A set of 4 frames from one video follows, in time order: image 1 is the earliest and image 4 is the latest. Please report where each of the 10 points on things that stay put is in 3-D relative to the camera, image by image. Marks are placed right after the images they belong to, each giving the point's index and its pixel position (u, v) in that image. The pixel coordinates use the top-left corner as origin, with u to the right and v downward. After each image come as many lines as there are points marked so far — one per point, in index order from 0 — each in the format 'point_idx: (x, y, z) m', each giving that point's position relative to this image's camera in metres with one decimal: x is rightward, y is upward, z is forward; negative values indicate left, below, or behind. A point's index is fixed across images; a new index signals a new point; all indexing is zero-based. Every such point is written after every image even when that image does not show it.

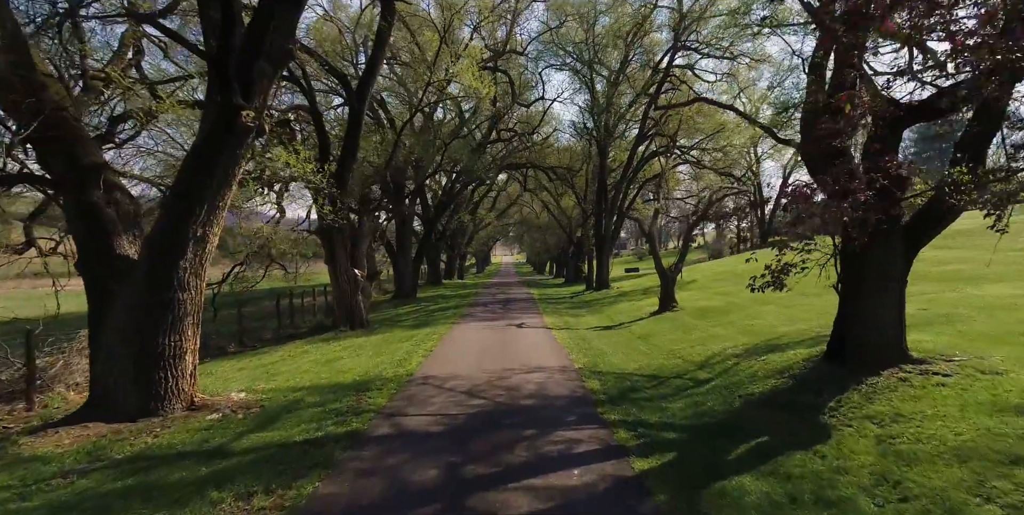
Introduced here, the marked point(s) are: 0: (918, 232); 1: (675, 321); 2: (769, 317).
0: (+4.6, +0.3, +7.2) m
1: (+4.0, -1.6, +15.5) m
2: (+5.4, -1.3, +13.3) m
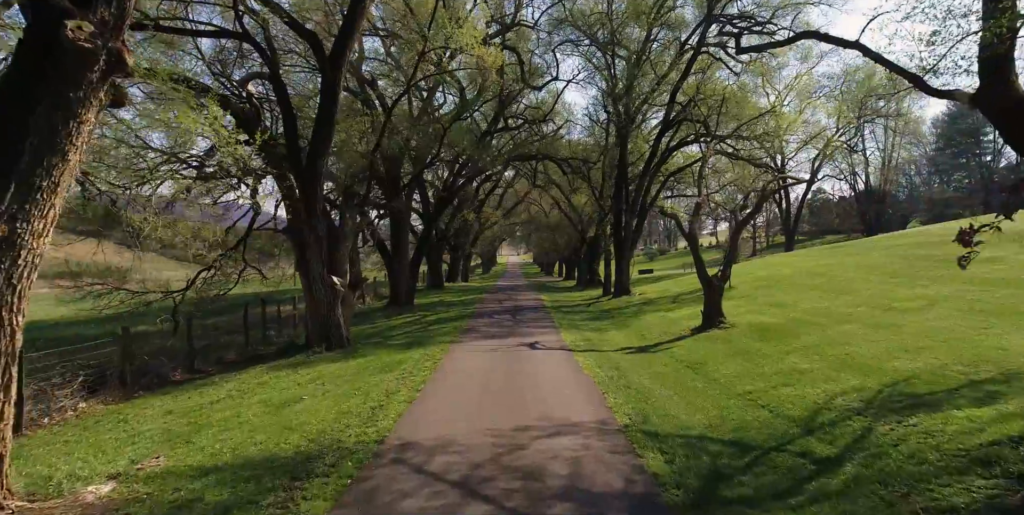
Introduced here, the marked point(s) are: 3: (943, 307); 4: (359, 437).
0: (+4.7, +0.2, +4.0) m
1: (+4.2, -1.7, +12.4) m
2: (+5.7, -1.4, +10.1) m
3: (+8.4, -1.0, +12.4) m
4: (-1.7, -1.9, +6.9) m
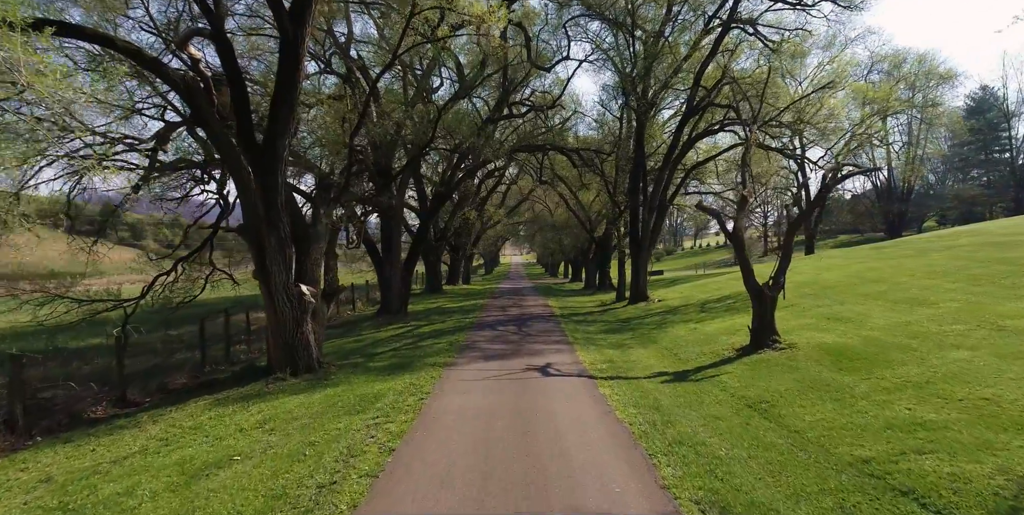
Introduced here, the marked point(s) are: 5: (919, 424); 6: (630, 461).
0: (+4.8, +0.1, +1.3) m
1: (+4.4, -1.8, +9.7) m
2: (+5.8, -1.4, +7.5) m
3: (+8.6, -1.1, +9.7) m
4: (-1.6, -2.0, +4.3) m
5: (+4.3, -1.7, +6.6) m
6: (+1.2, -2.0, +6.4) m
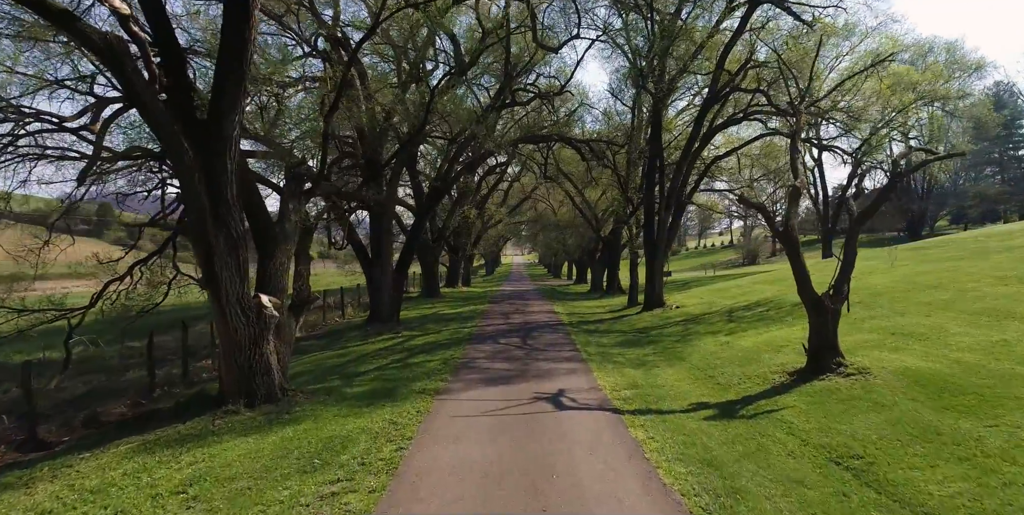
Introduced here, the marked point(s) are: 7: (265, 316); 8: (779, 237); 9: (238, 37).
0: (+4.9, 0.0, -0.9) m
1: (+4.5, -1.8, +7.5) m
2: (+5.8, -1.5, +5.2) m
3: (+8.6, -1.2, +7.5) m
4: (-1.5, -2.1, +2.1) m
5: (+4.4, -1.8, +4.4) m
6: (+1.3, -2.1, +4.2) m
7: (-3.9, -0.9, +10.0) m
8: (+4.5, +0.4, +10.8) m
9: (-3.6, +3.1, +8.4) m
